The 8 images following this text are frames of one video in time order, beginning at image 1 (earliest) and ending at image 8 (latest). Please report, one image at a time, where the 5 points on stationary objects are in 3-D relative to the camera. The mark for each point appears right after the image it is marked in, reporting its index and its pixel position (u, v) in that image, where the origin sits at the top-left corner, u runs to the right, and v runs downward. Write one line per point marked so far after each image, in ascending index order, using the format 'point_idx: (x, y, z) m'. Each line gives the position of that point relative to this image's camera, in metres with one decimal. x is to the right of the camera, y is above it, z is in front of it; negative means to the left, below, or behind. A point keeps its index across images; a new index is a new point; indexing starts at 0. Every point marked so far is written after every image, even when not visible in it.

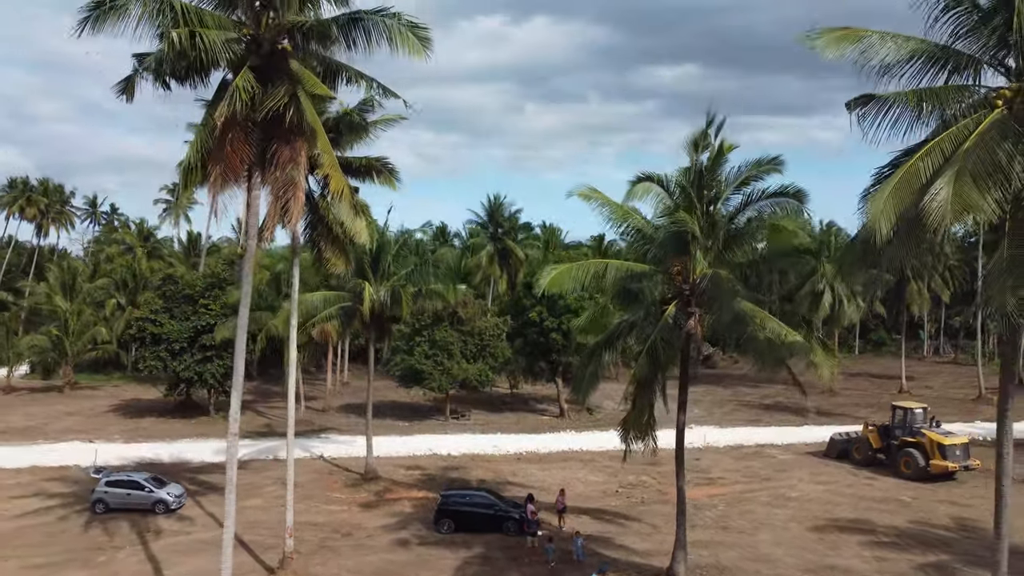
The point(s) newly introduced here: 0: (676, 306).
0: (+2.7, -0.3, +11.6) m
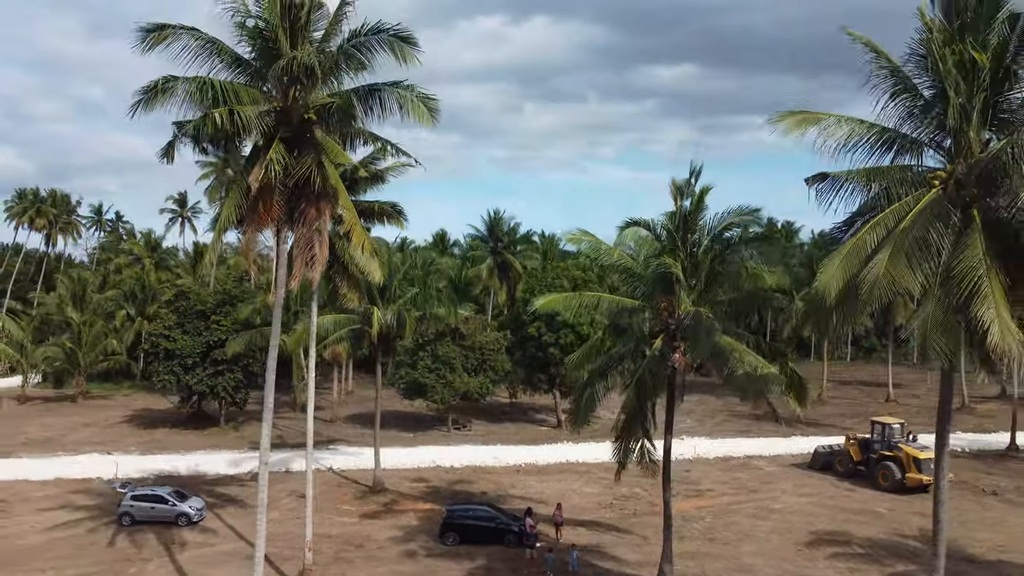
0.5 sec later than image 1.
0: (+2.7, -0.9, +12.7) m
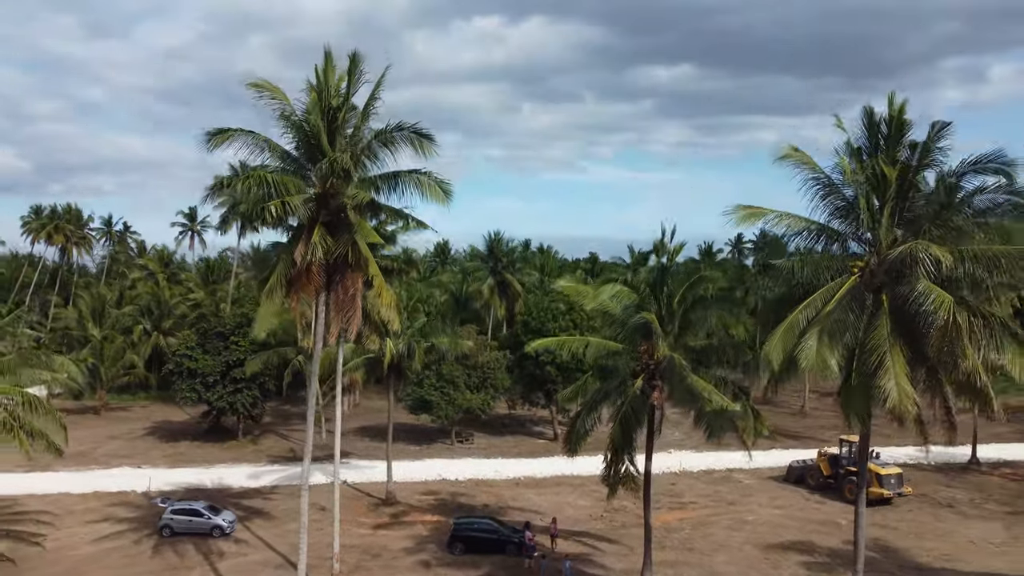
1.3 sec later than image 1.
0: (+2.7, -1.9, +14.7) m
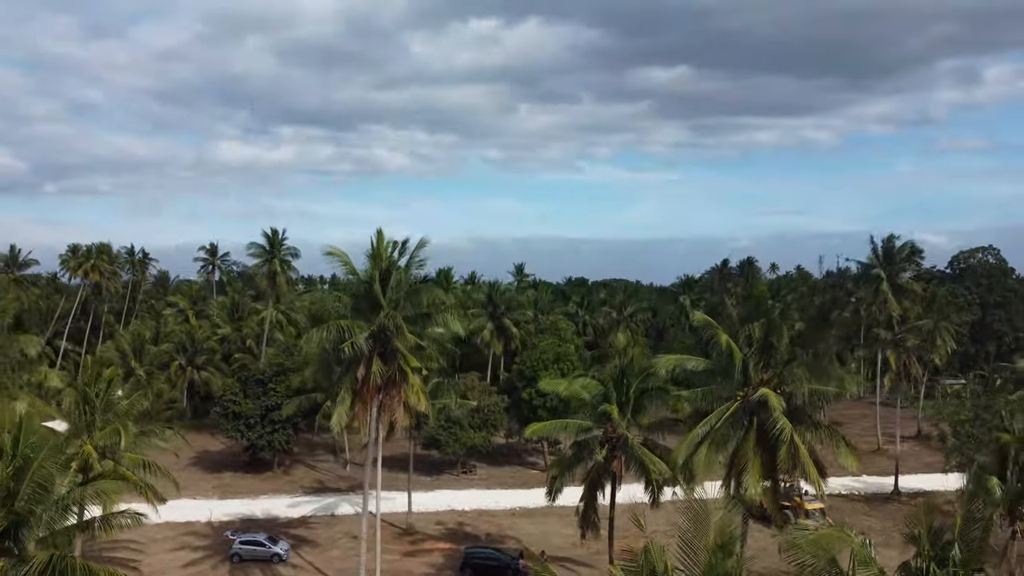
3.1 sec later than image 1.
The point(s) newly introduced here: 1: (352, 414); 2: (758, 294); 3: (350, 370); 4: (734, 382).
0: (+2.6, -4.6, +19.8) m
1: (-4.1, -3.4, +18.7) m
2: (+6.1, -1.3, +18.8) m
3: (-4.1, -2.1, +17.8) m
4: (+5.3, -2.6, +17.7) m
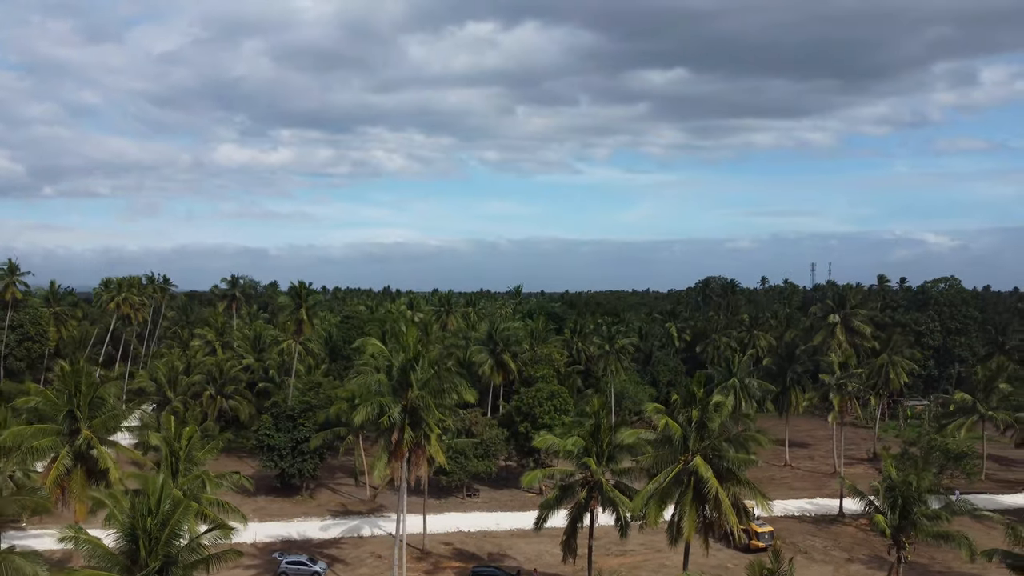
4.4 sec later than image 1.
0: (+2.6, -7.2, +25.0) m
1: (-4.1, -6.1, +23.9) m
2: (+6.1, -3.9, +24.0) m
3: (-4.1, -4.7, +23.0) m
4: (+5.2, -5.3, +22.8) m
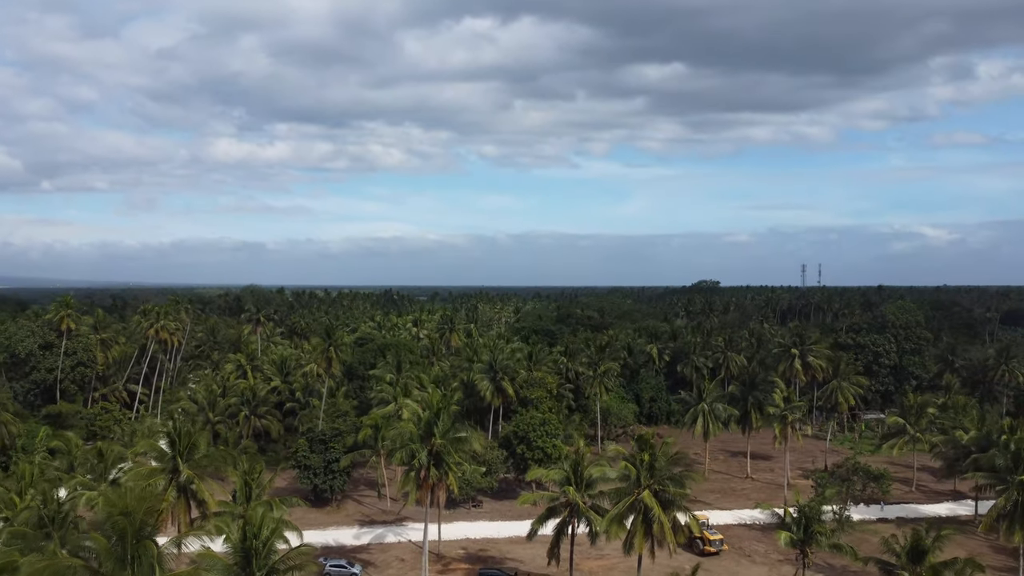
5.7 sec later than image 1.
0: (+2.5, -10.2, +32.3) m
1: (-4.2, -9.1, +31.1) m
2: (+6.0, -6.9, +31.2) m
3: (-4.2, -7.8, +30.2) m
4: (+5.2, -8.3, +30.1) m
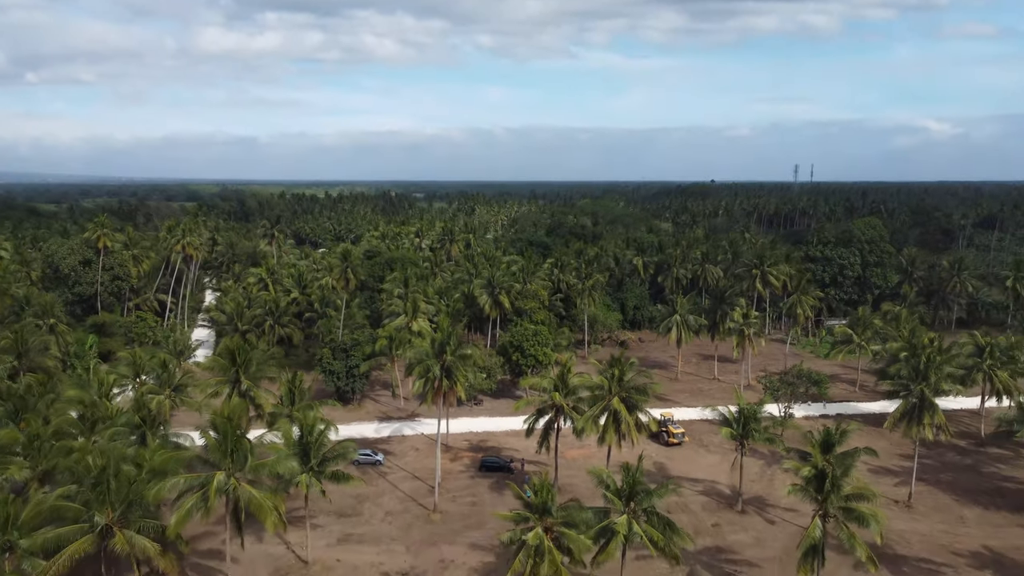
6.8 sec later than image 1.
0: (+2.3, -7.0, +39.7) m
1: (-4.4, -6.0, +38.3) m
2: (+5.8, -3.9, +38.2) m
3: (-4.4, -4.9, +37.2) m
4: (+5.0, -5.4, +37.2) m
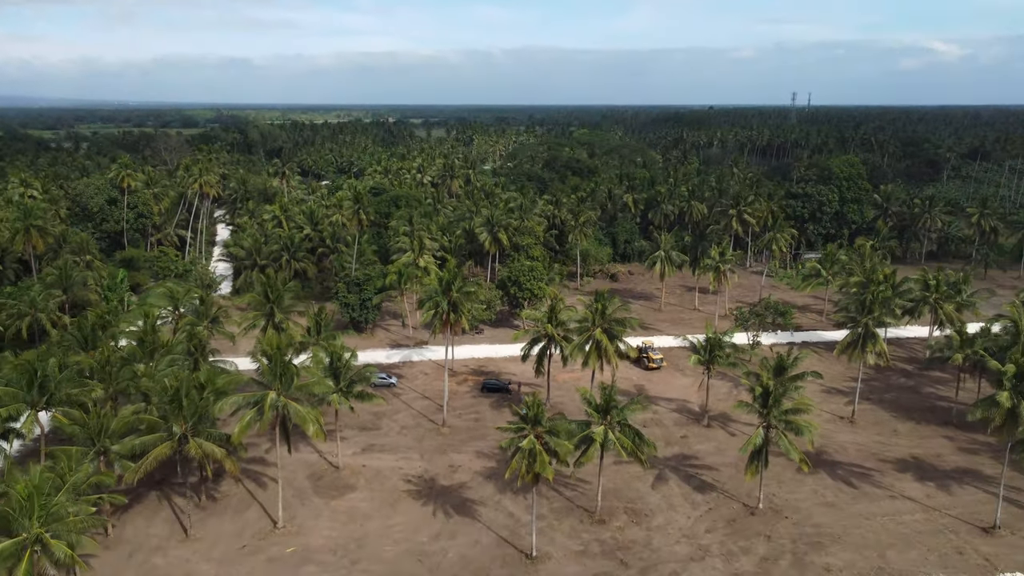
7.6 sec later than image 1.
0: (+2.2, -3.4, +45.5) m
1: (-4.6, -2.7, +44.1) m
2: (+5.7, -0.5, +43.7) m
3: (-4.5, -1.6, +42.9) m
4: (+4.8, -2.1, +43.0) m
